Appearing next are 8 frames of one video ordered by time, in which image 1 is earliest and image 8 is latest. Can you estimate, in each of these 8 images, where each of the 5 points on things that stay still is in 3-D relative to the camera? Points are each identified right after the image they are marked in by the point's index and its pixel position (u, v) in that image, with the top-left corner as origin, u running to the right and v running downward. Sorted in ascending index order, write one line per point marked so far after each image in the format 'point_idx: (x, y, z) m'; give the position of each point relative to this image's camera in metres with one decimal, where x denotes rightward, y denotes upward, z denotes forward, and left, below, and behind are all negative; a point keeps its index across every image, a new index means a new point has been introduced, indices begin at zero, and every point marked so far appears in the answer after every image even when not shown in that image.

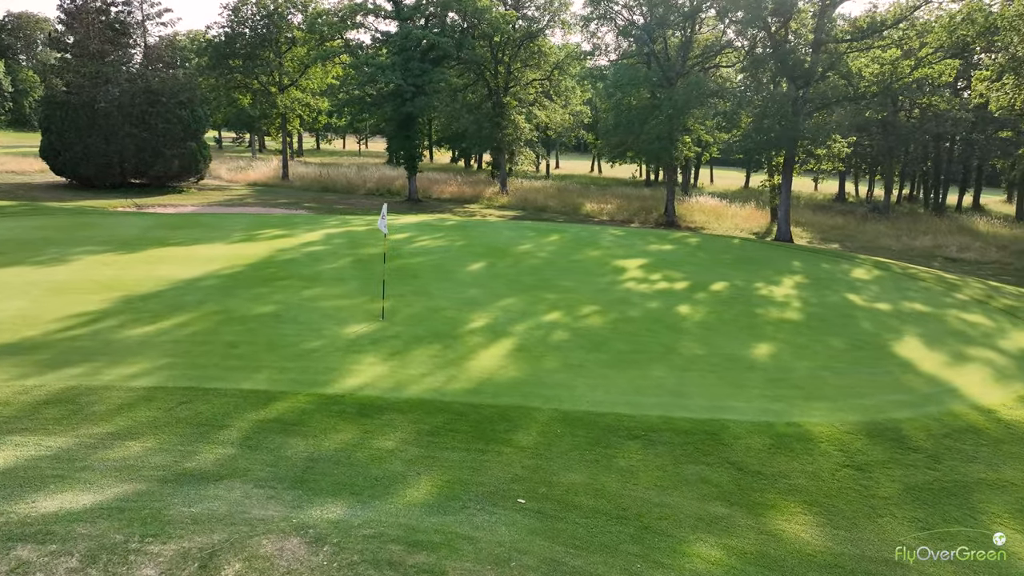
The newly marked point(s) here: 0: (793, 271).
0: (+5.4, +0.3, +13.6) m
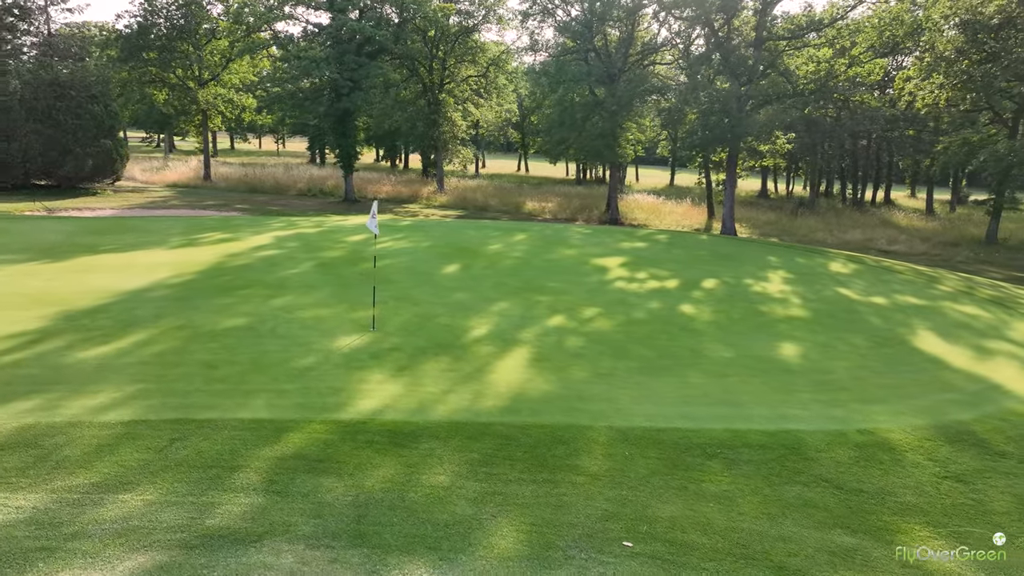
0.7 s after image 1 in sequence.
0: (+4.9, +0.4, +13.4) m
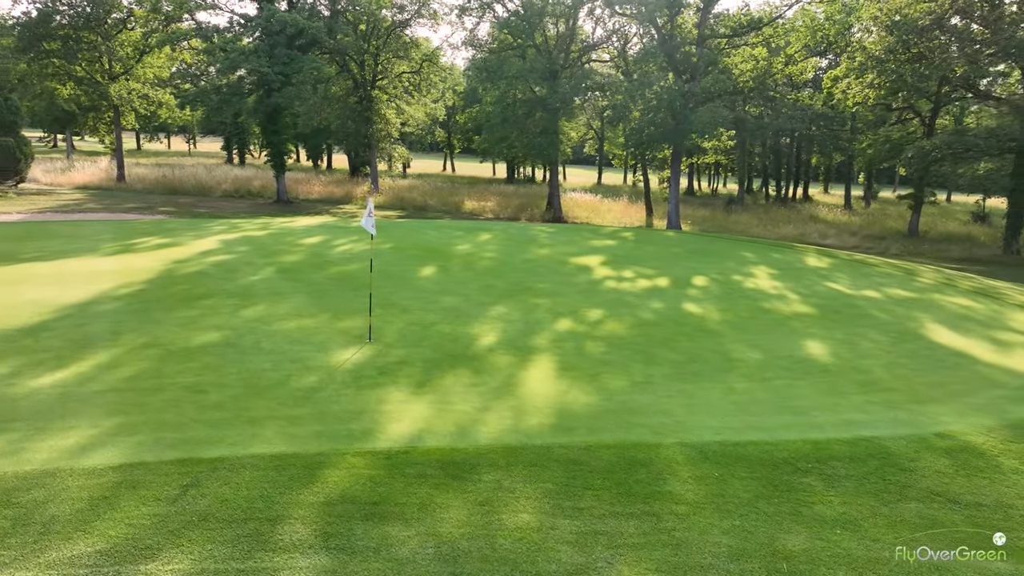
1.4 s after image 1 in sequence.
0: (+4.5, +0.5, +13.2) m
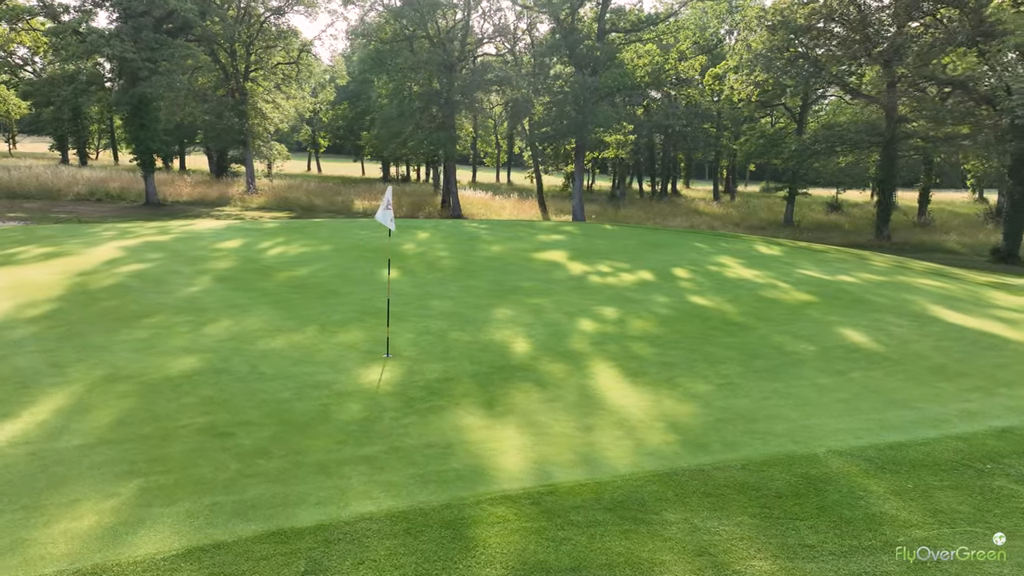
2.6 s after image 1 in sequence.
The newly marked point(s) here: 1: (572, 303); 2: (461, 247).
0: (+3.7, +0.7, +13.1) m
1: (+0.7, -0.2, +8.8) m
2: (-0.9, +0.8, +13.1) m
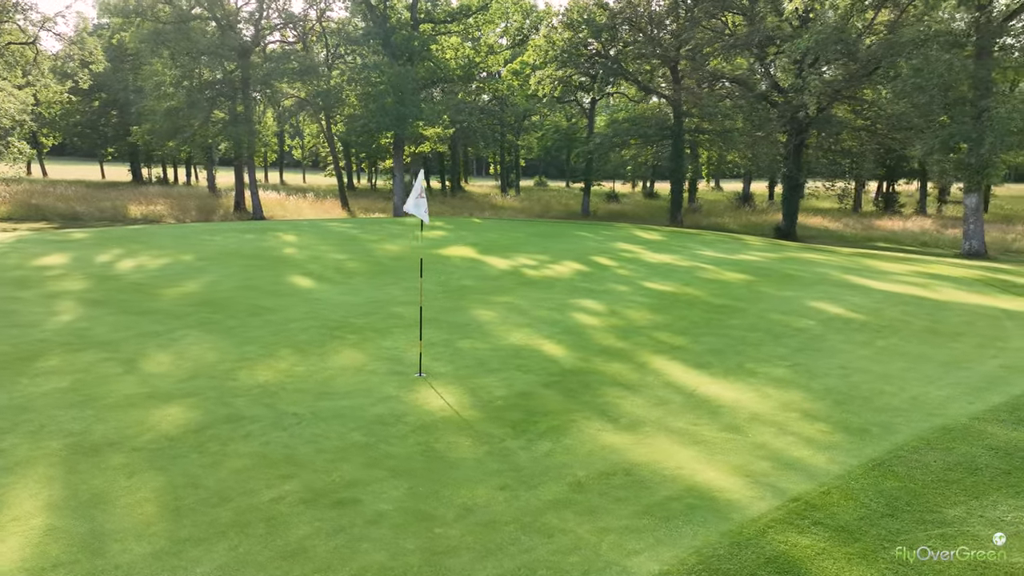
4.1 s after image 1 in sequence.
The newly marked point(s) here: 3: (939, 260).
0: (+1.7, +0.9, +13.2) m
1: (+0.3, -0.1, +8.2) m
2: (-2.7, +0.7, +11.7) m
3: (+7.1, +0.5, +12.0) m
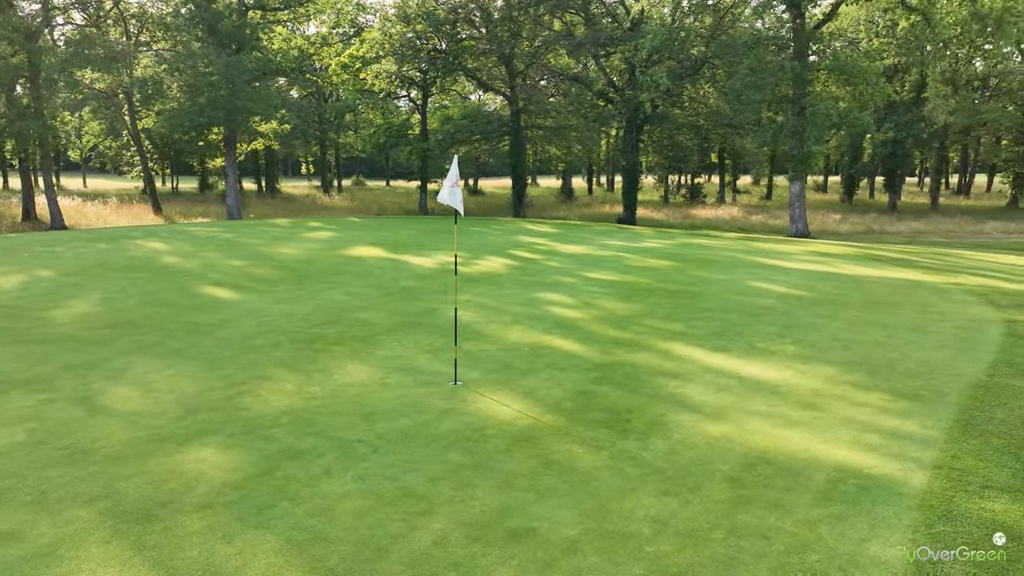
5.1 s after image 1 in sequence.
0: (-0.2, +1.0, +13.0) m
1: (-0.1, -0.1, +7.8) m
2: (-4.0, +0.5, +10.5) m
3: (+5.4, +0.9, +13.3) m
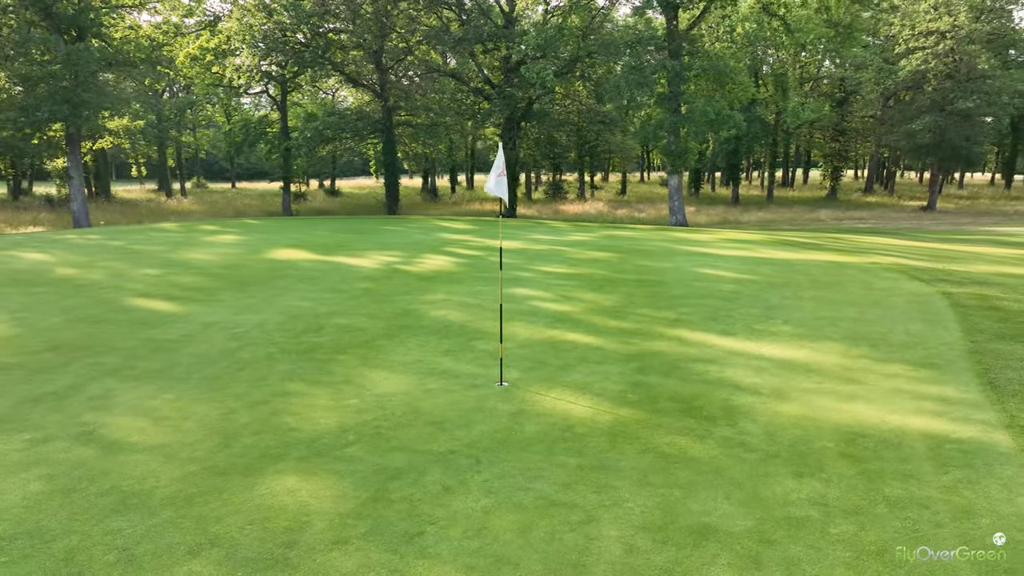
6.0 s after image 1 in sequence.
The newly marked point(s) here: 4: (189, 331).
0: (-1.6, +1.0, +12.6) m
1: (-0.4, 0.0, +7.6) m
2: (-4.7, +0.4, +9.3) m
3: (+3.8, +1.1, +14.1) m
4: (-2.7, -0.3, +6.0) m
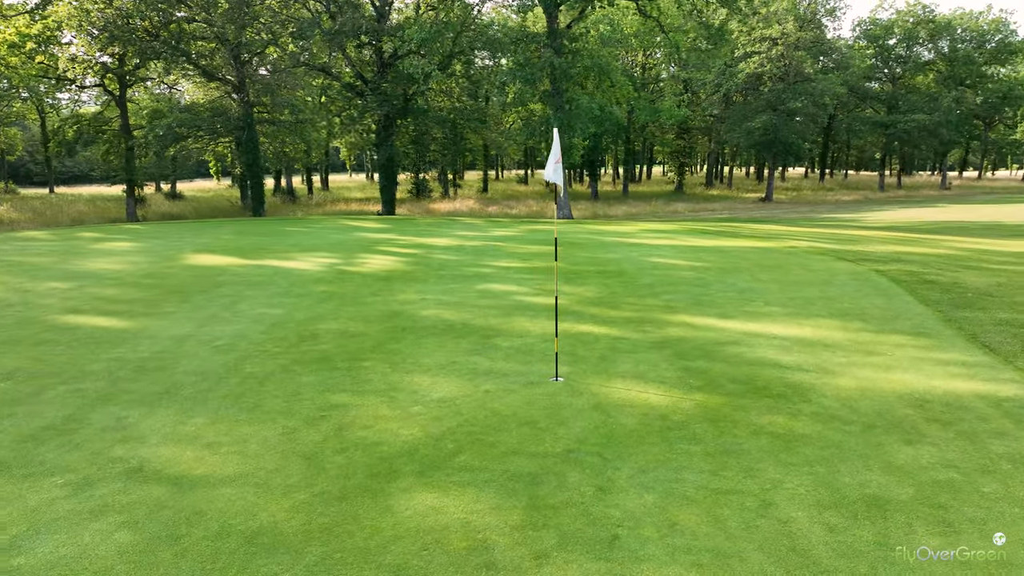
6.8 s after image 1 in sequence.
0: (-2.9, +0.9, +11.9) m
1: (-0.7, 0.0, +7.3) m
2: (-5.3, +0.2, +8.1) m
3: (+2.1, +1.3, +14.5) m
4: (-2.6, -0.4, +5.3) m
